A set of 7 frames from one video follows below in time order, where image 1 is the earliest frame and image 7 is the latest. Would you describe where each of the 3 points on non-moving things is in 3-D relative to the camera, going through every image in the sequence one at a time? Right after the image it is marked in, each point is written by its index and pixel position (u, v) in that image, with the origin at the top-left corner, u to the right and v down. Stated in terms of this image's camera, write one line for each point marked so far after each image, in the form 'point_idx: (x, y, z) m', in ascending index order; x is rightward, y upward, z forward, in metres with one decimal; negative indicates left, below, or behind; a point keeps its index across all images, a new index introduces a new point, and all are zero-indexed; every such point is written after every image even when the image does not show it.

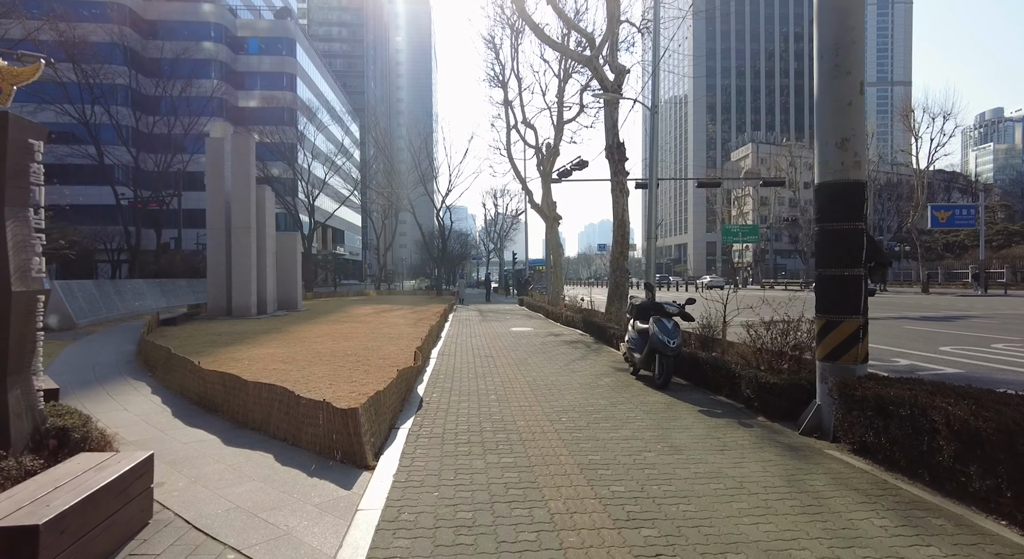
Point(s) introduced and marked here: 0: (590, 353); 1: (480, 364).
0: (+1.5, -1.4, +11.9) m
1: (-0.5, -1.5, +10.6) m
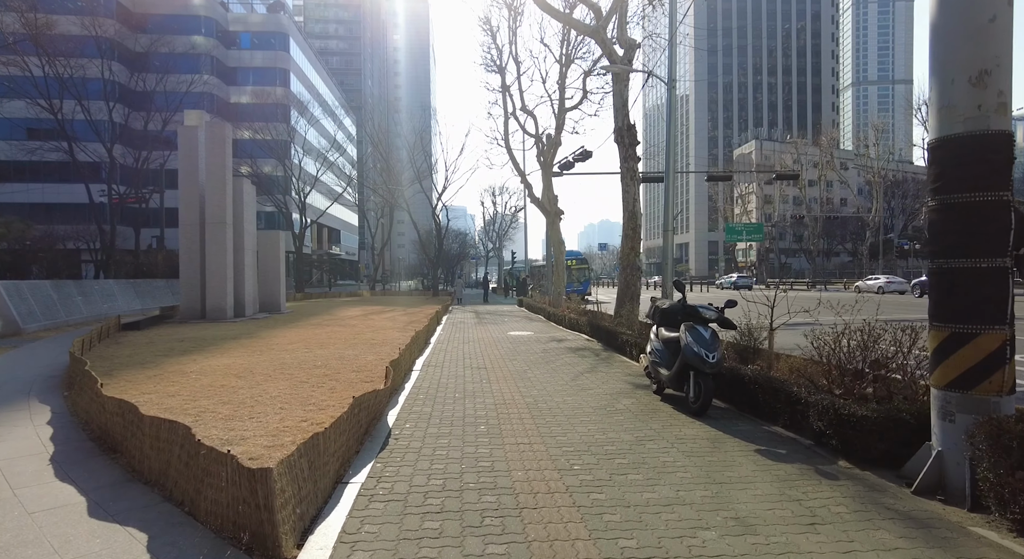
0: (+1.5, -1.4, +10.2) m
1: (-0.5, -1.4, +8.9) m
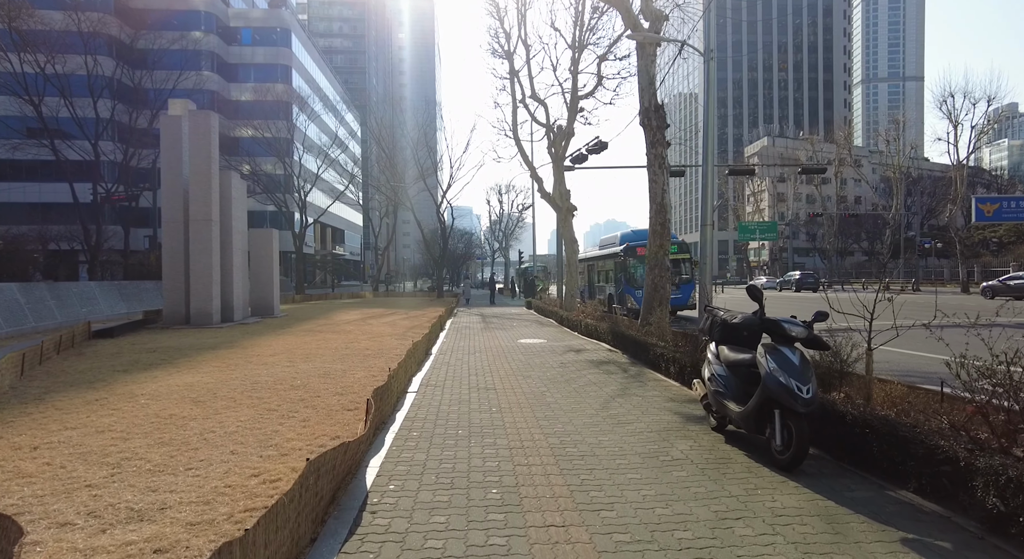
0: (+1.7, -1.5, +8.5) m
1: (-0.3, -1.5, +7.3) m
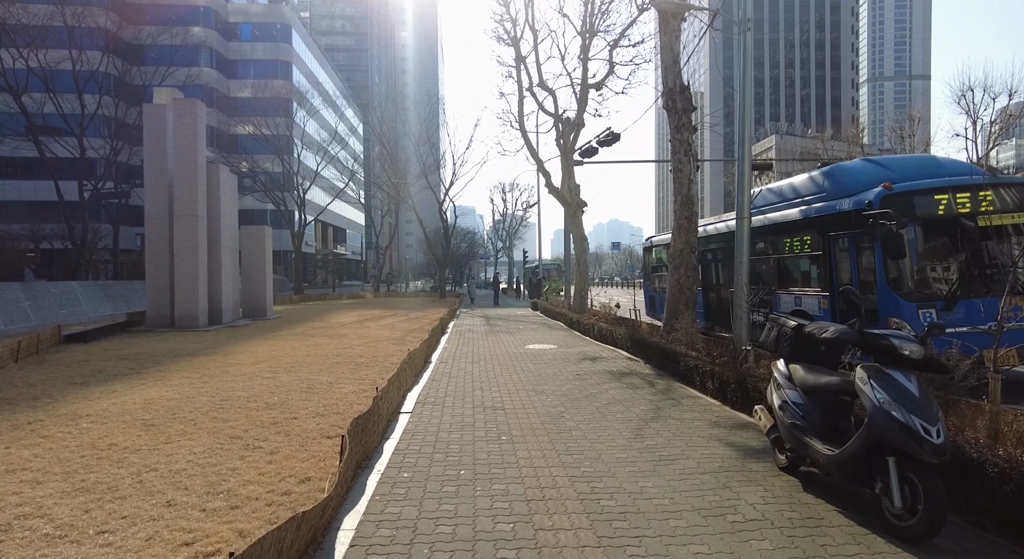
0: (+1.8, -1.5, +7.3) m
1: (-0.2, -1.5, +6.1) m
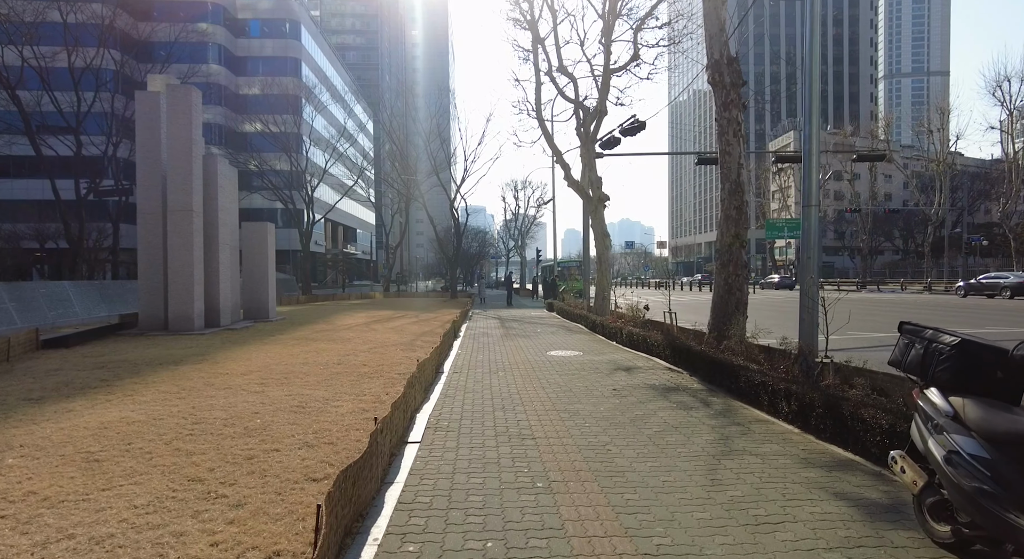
0: (+2.1, -1.4, +5.9) m
1: (+0.1, -1.5, +4.8) m
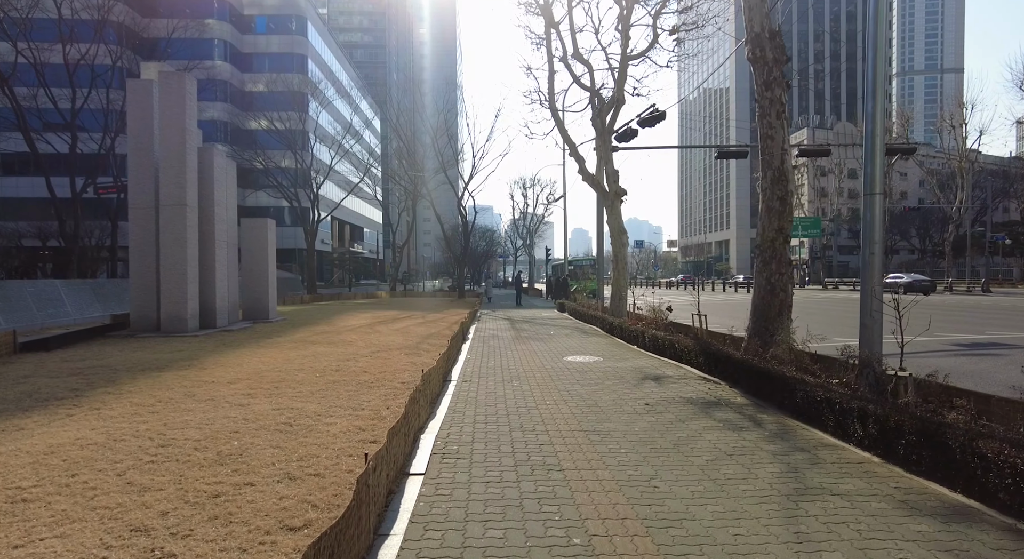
0: (+2.3, -1.4, +4.9) m
1: (+0.2, -1.5, +3.8) m
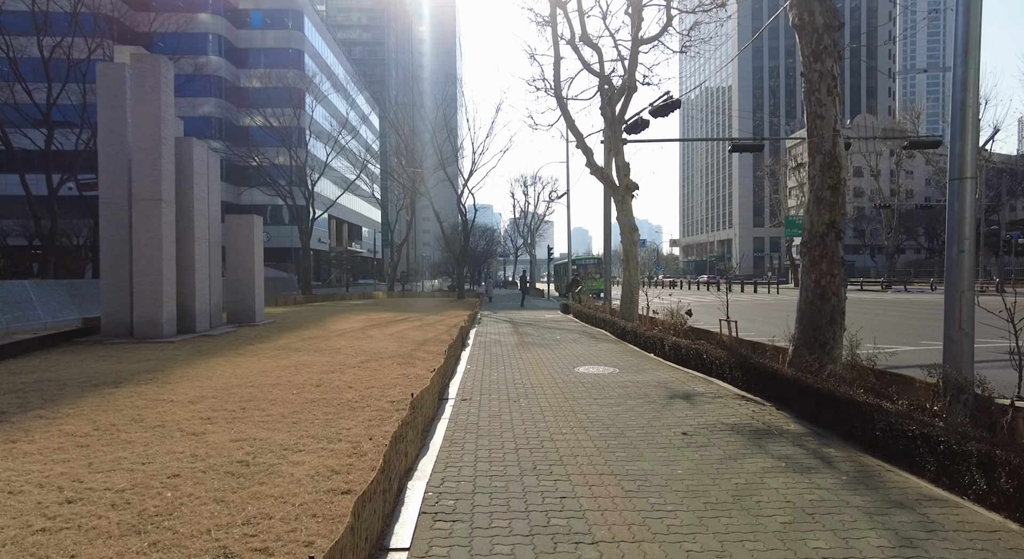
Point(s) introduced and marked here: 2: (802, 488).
0: (+2.4, -1.5, +3.7) m
1: (+0.3, -1.5, +2.5) m
2: (+2.1, -1.5, +4.5) m
